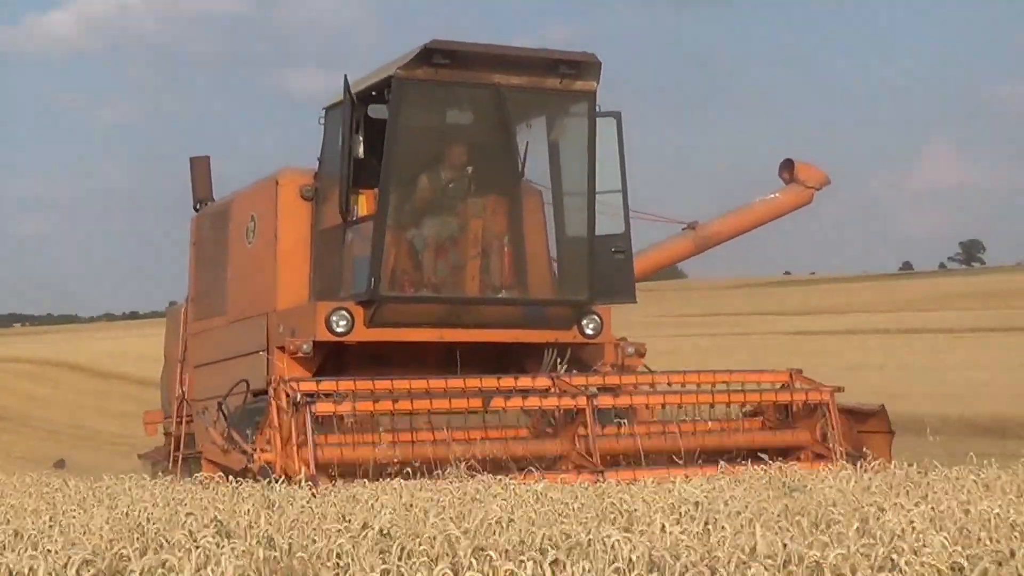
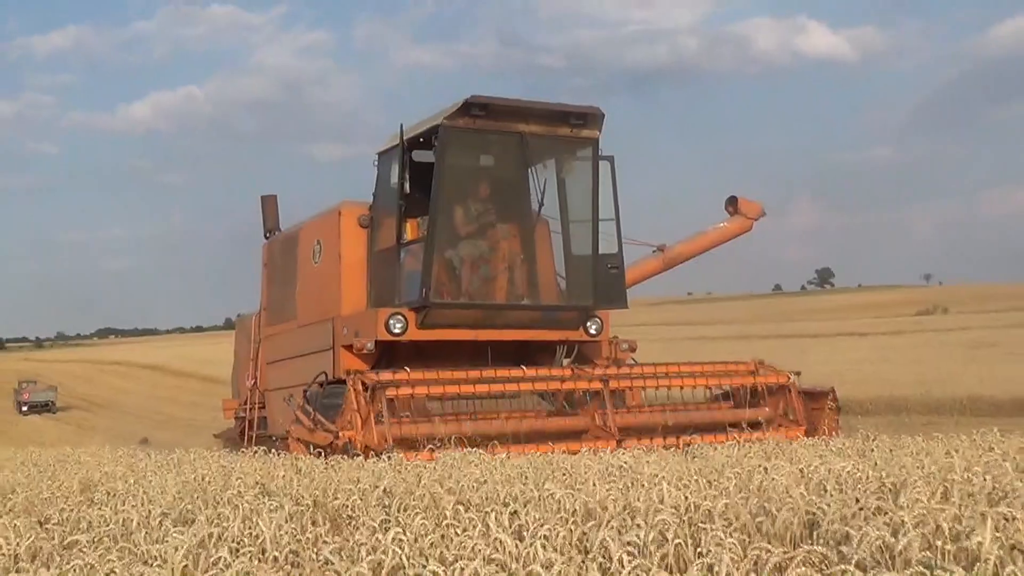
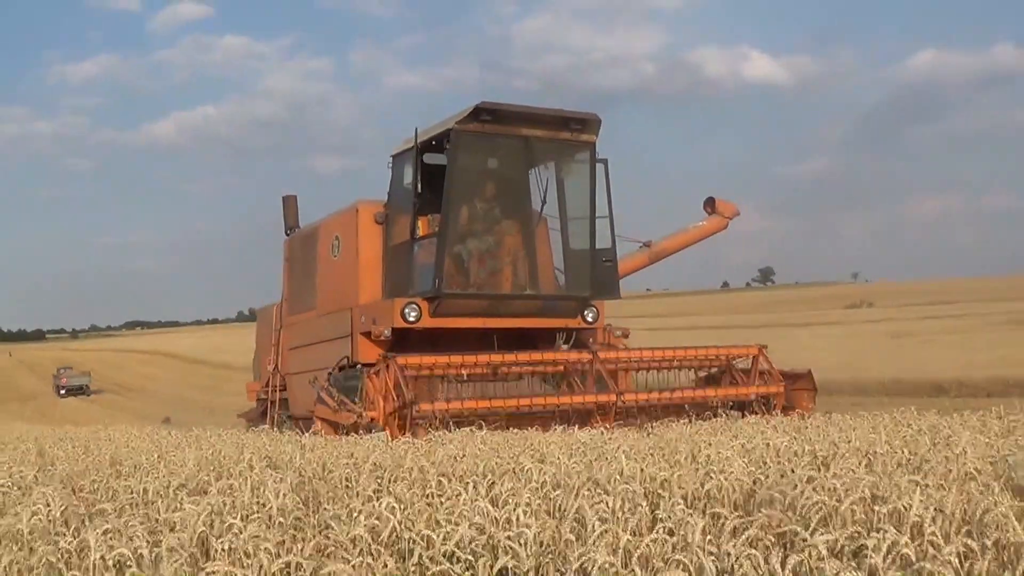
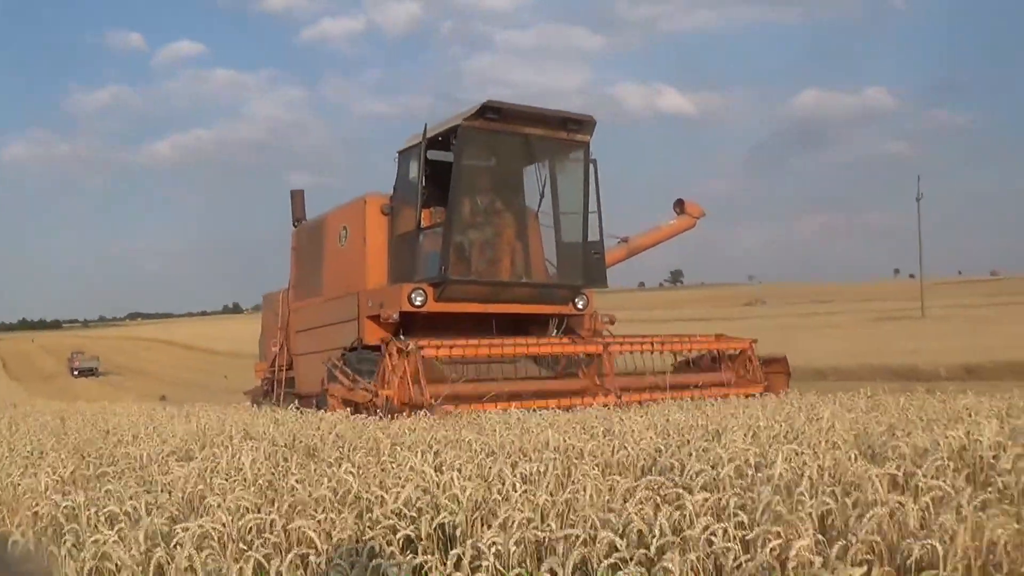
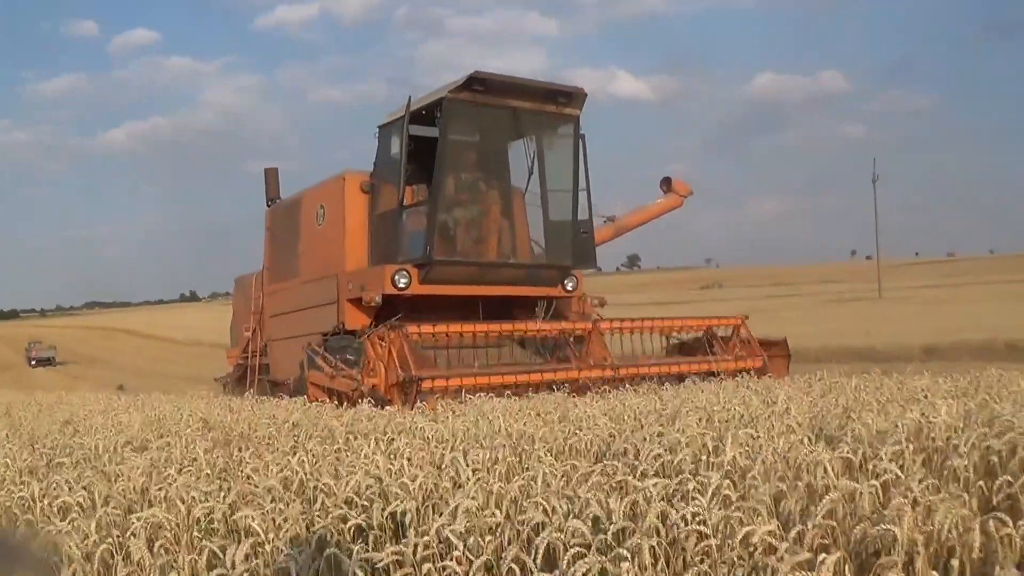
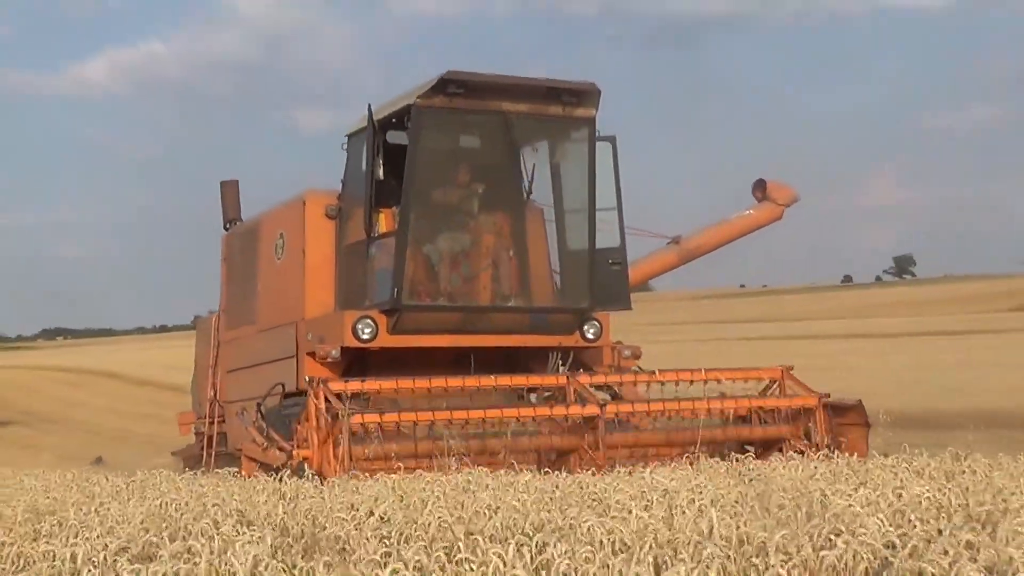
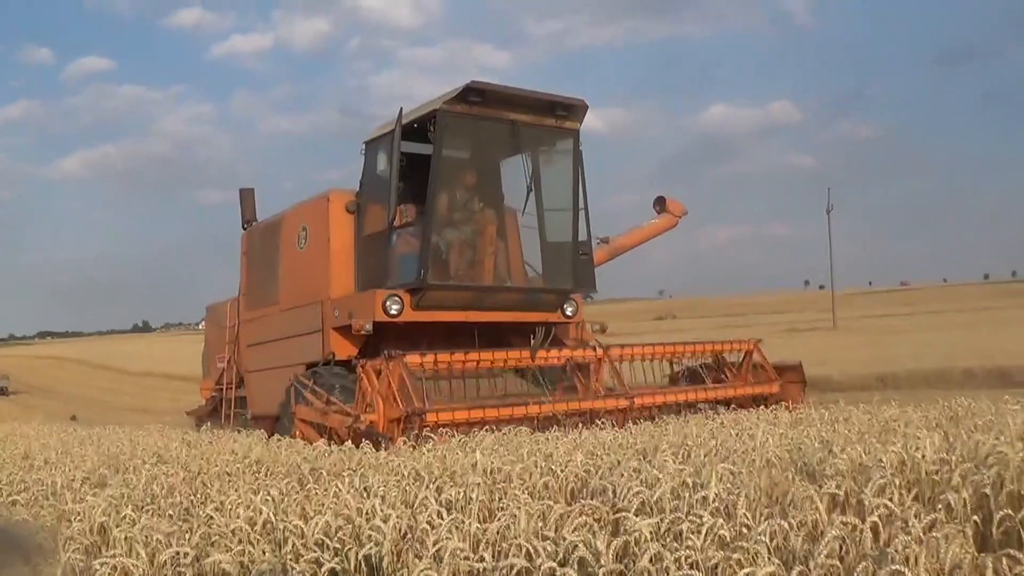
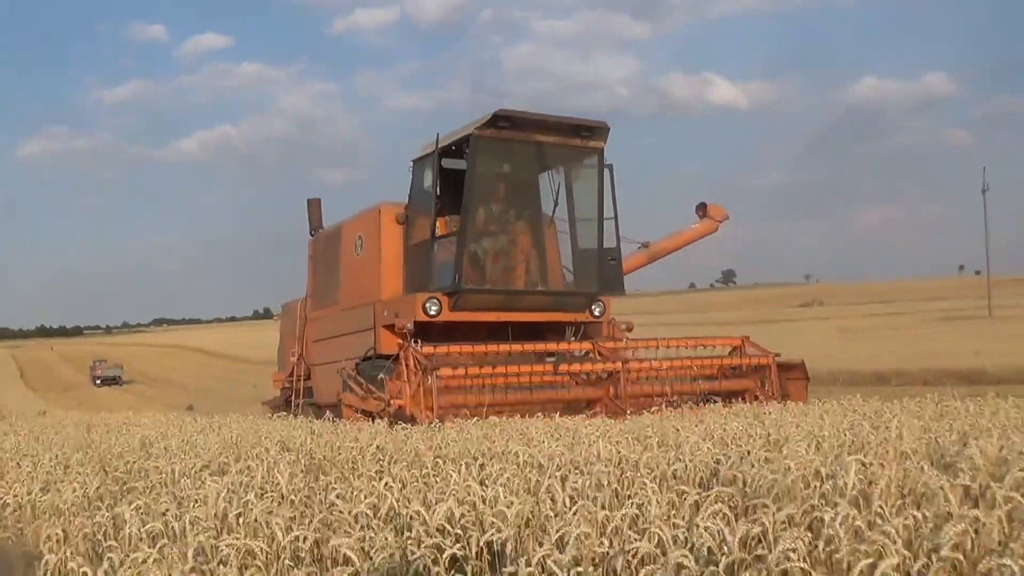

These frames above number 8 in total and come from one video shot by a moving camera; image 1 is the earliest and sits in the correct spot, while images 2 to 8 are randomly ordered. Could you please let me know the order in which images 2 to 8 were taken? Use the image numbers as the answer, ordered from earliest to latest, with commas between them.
6, 2, 3, 8, 4, 5, 7
